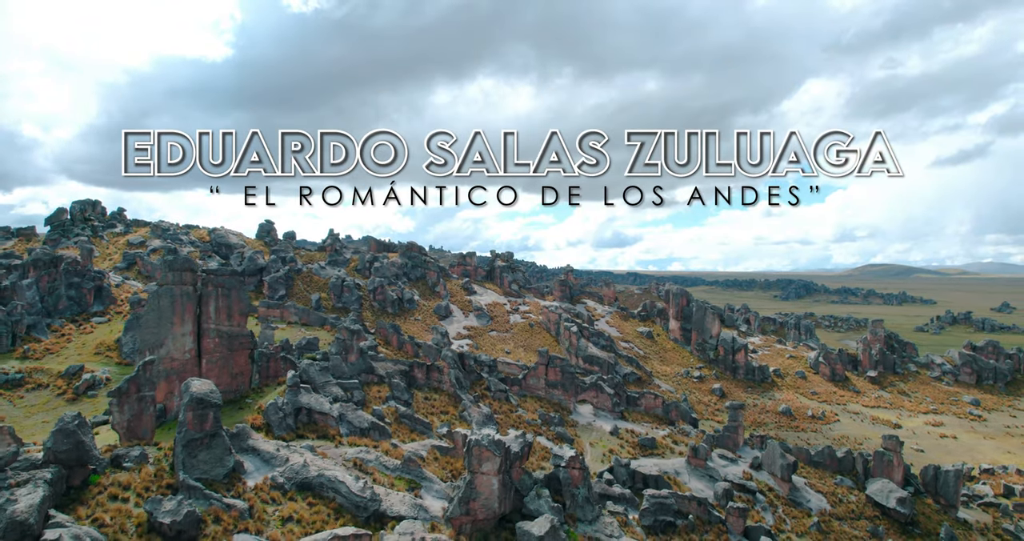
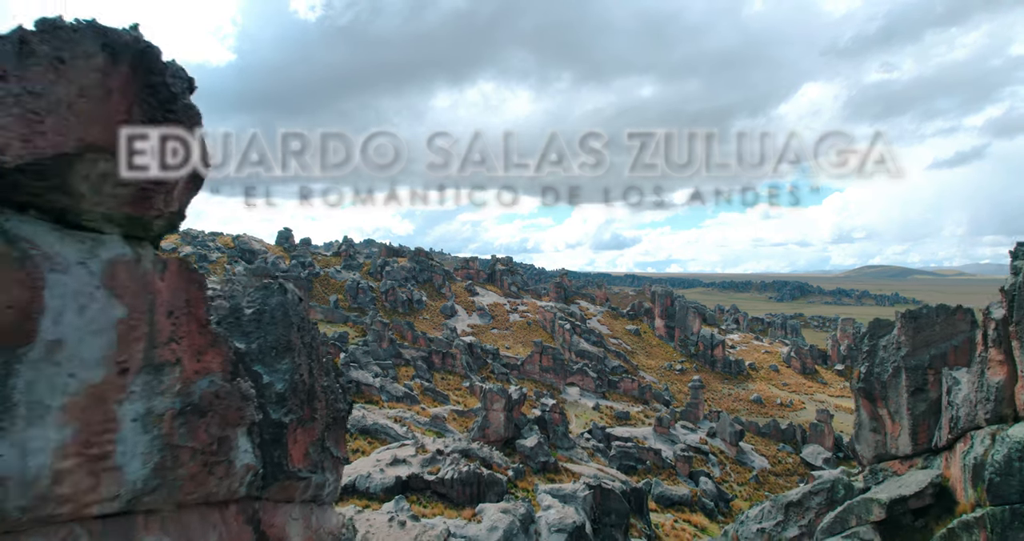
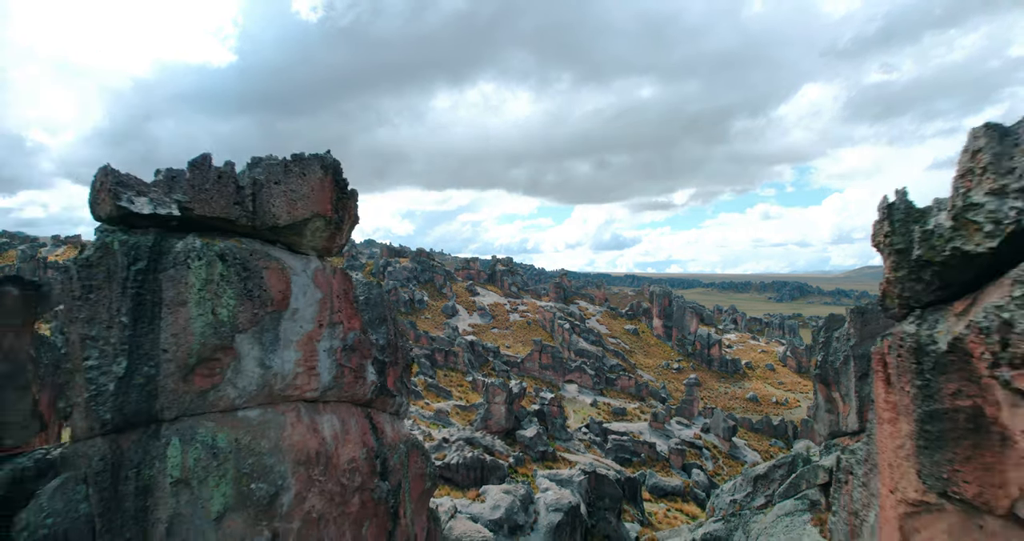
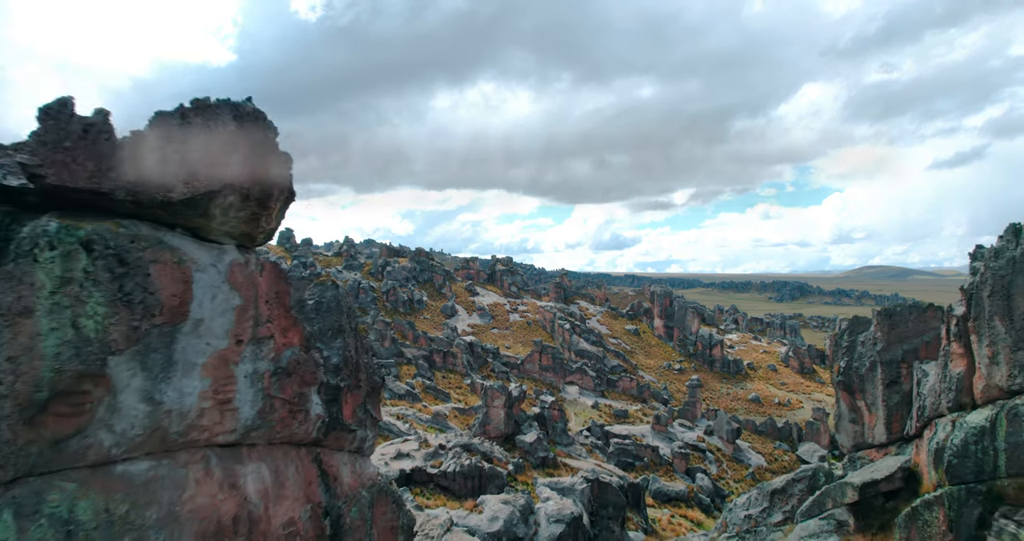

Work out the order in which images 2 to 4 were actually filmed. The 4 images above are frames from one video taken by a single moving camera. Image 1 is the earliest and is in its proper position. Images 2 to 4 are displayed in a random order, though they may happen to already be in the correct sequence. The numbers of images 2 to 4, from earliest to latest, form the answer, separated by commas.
2, 4, 3
